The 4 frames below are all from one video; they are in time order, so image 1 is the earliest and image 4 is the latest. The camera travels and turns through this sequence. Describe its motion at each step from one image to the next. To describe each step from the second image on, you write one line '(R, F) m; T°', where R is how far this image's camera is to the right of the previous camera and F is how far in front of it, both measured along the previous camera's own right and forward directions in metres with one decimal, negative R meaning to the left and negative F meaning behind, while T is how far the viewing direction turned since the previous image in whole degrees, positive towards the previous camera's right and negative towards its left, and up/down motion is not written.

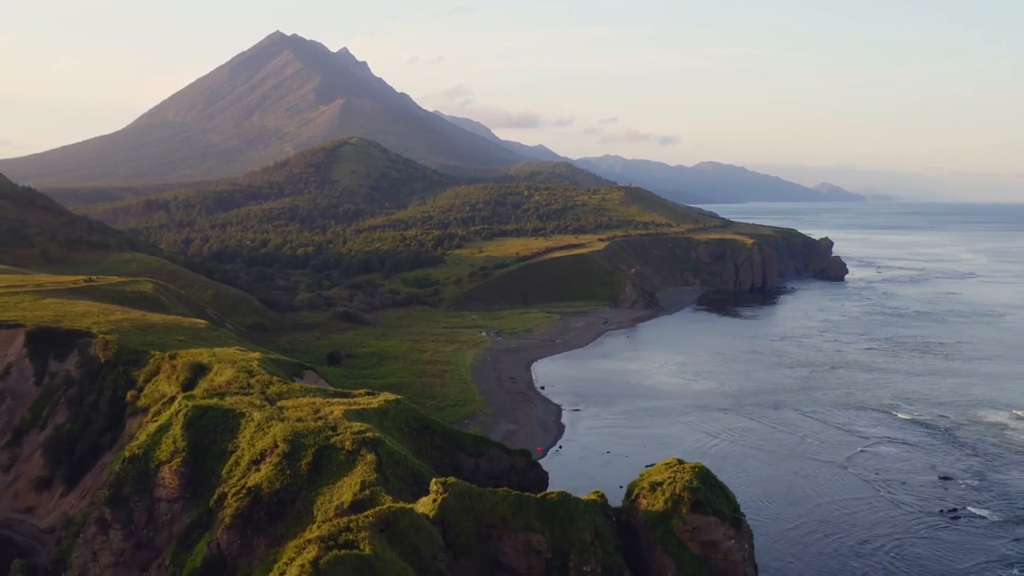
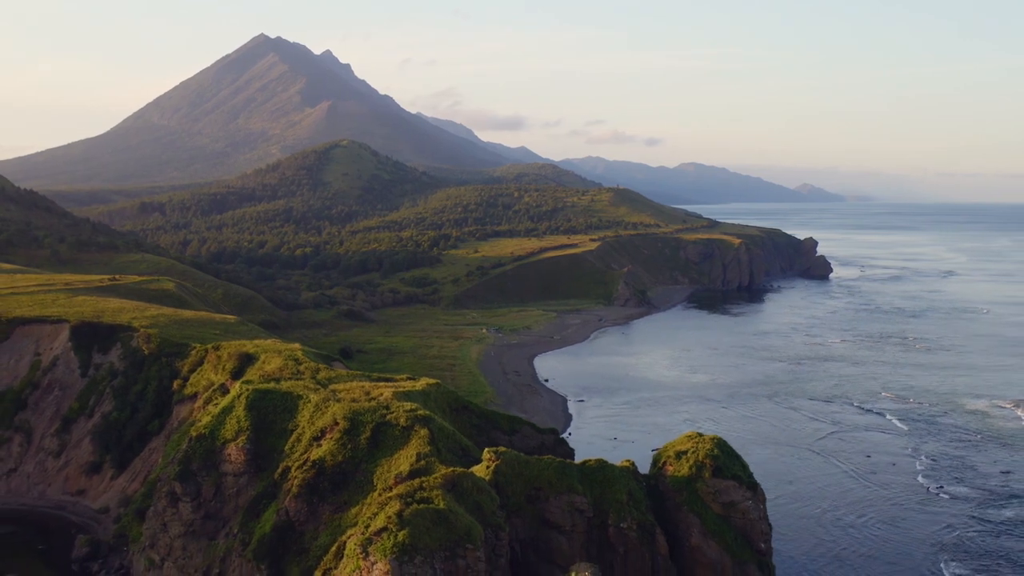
(-1.8, -2.7) m; +1°
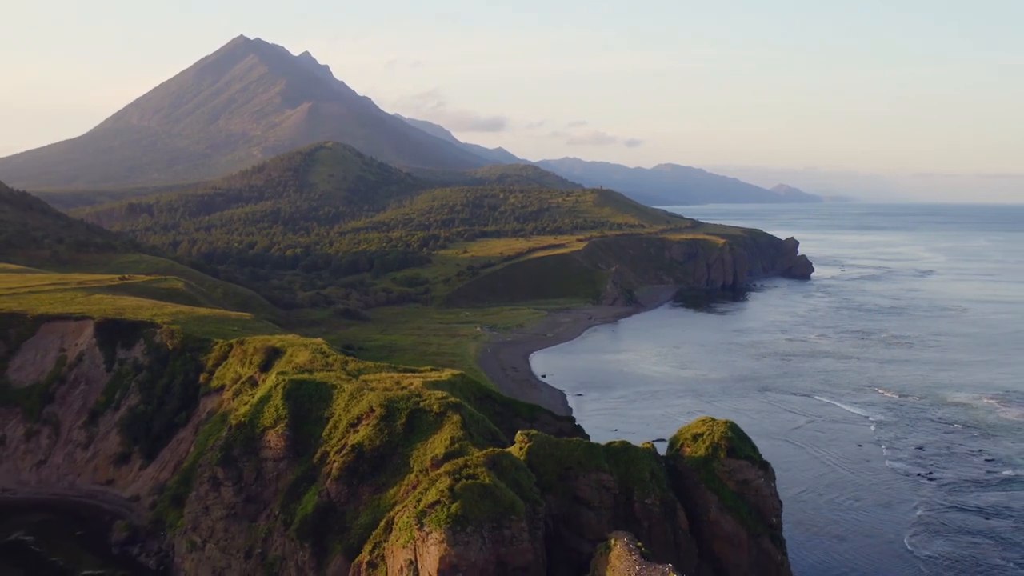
(-1.7, -1.8) m; +1°
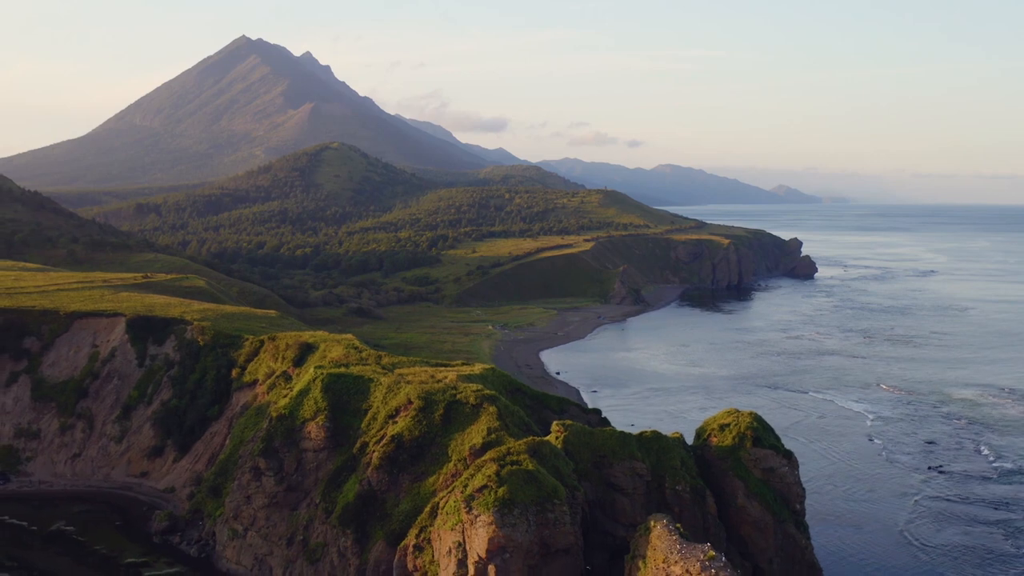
(-1.2, -1.0) m; 0°
